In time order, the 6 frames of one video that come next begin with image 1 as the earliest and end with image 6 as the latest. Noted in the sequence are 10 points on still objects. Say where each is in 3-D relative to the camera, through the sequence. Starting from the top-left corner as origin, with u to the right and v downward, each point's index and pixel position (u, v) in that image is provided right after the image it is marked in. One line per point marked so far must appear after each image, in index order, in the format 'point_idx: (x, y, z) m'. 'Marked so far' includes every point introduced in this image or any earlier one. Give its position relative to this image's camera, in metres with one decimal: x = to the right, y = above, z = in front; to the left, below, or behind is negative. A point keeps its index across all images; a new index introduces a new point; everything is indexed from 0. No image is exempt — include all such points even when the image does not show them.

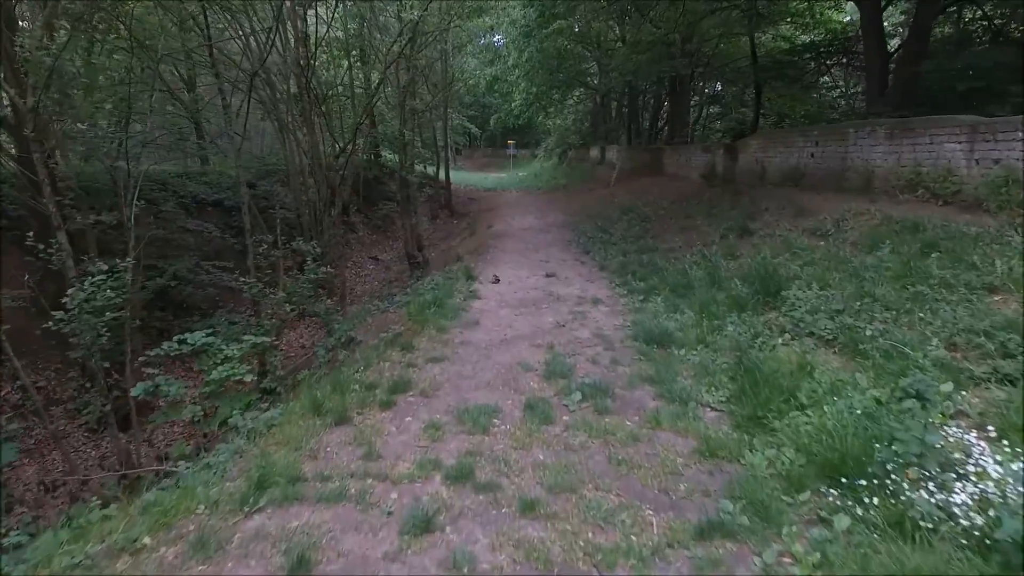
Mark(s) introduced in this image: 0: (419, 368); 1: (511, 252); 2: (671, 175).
0: (-0.7, -0.6, +4.6) m
1: (0.0, +0.7, +11.2) m
2: (+5.0, +3.5, +19.1) m
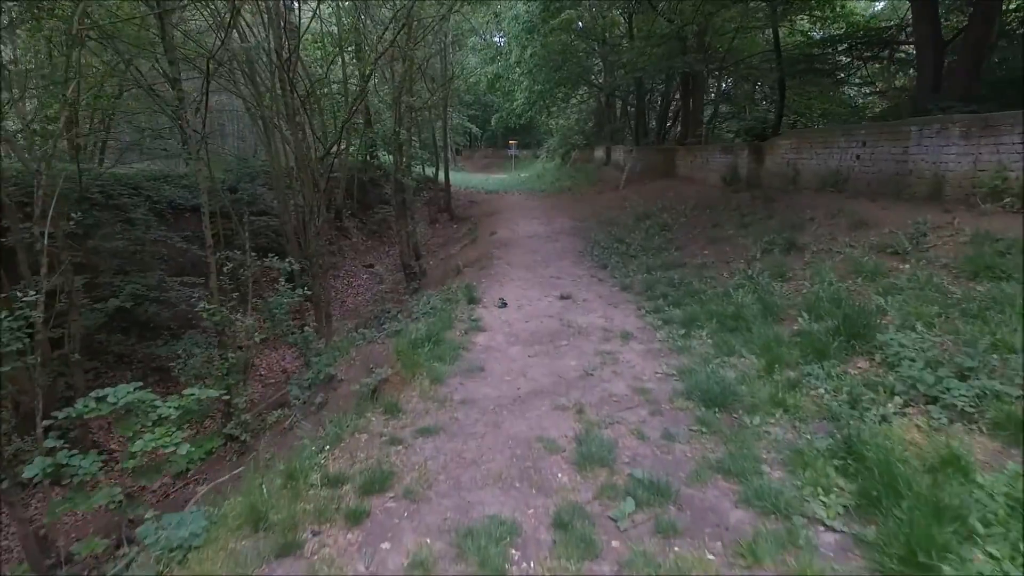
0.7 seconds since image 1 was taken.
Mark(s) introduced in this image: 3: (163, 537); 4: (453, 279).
0: (-0.6, -0.9, +3.5) m
1: (+0.1, +0.4, +10.0) m
2: (+5.1, +3.3, +17.9) m
3: (-1.6, -1.2, +2.9) m
4: (-1.0, +0.1, +10.5) m
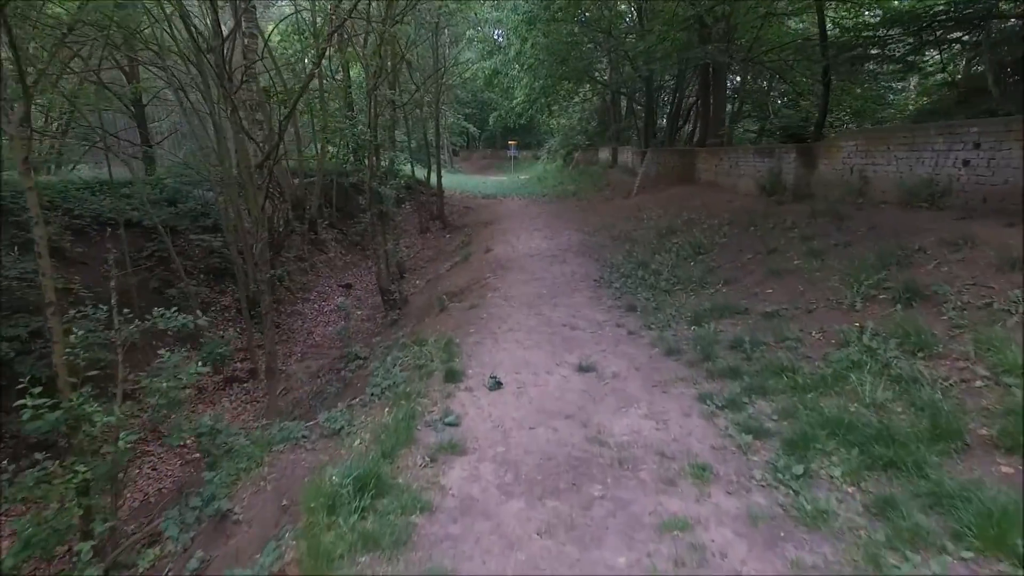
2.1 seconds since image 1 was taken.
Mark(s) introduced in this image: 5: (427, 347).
0: (-0.6, -1.4, +1.2) m
1: (+0.1, -0.2, +7.8) m
2: (+5.0, +2.7, +15.6) m
3: (-1.7, -1.7, +0.6) m
4: (-1.0, -0.4, +8.3) m
5: (-0.8, -0.6, +6.0) m
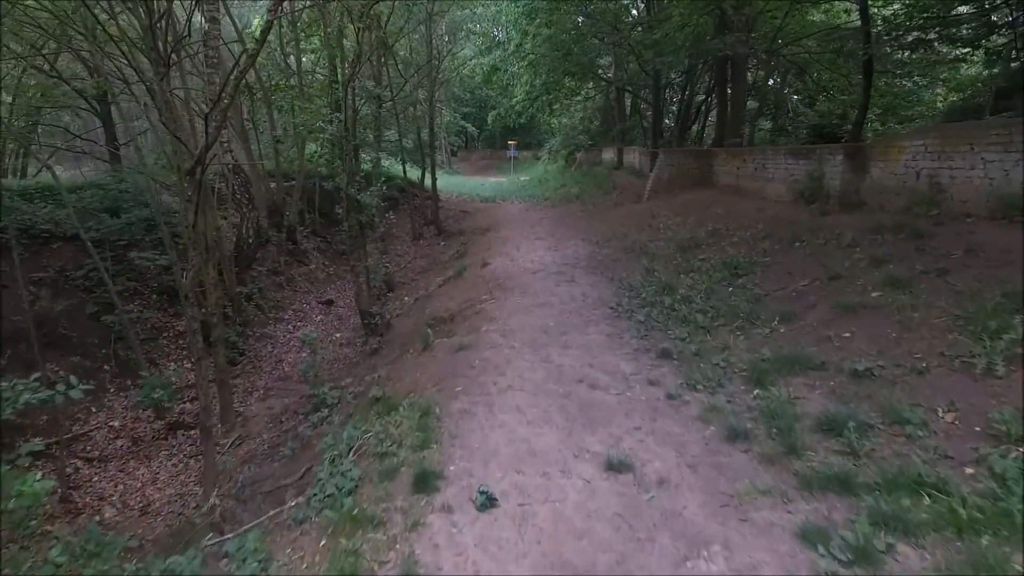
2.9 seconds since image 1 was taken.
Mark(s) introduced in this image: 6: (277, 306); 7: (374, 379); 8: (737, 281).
0: (-0.6, -1.8, -0.3) m
1: (+0.1, -0.5, +6.2) m
2: (+5.0, +2.3, +14.1) m
3: (-1.7, -2.1, -0.9) m
4: (-1.0, -0.8, +6.8) m
5: (-0.8, -0.9, +4.5) m
6: (-4.8, -0.3, +12.4) m
7: (-1.6, -1.0, +6.9) m
8: (+2.7, +0.1, +7.3) m
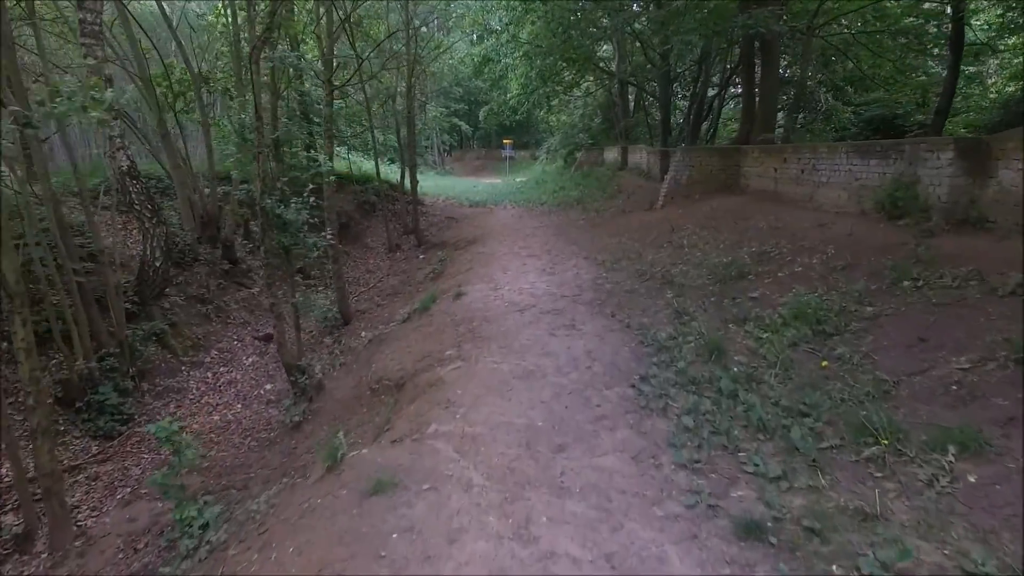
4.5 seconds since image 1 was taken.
0: (-0.9, -2.3, -2.9) m
1: (-0.2, -1.1, +3.6) m
2: (+4.8, +1.8, +11.5) m
3: (-1.9, -2.6, -3.5) m
4: (-1.3, -1.3, +4.1) m
5: (-1.1, -1.5, +1.8) m
6: (-5.0, -0.9, +9.8) m
7: (-1.8, -1.6, +4.3) m
8: (+2.5, -0.5, +4.7) m
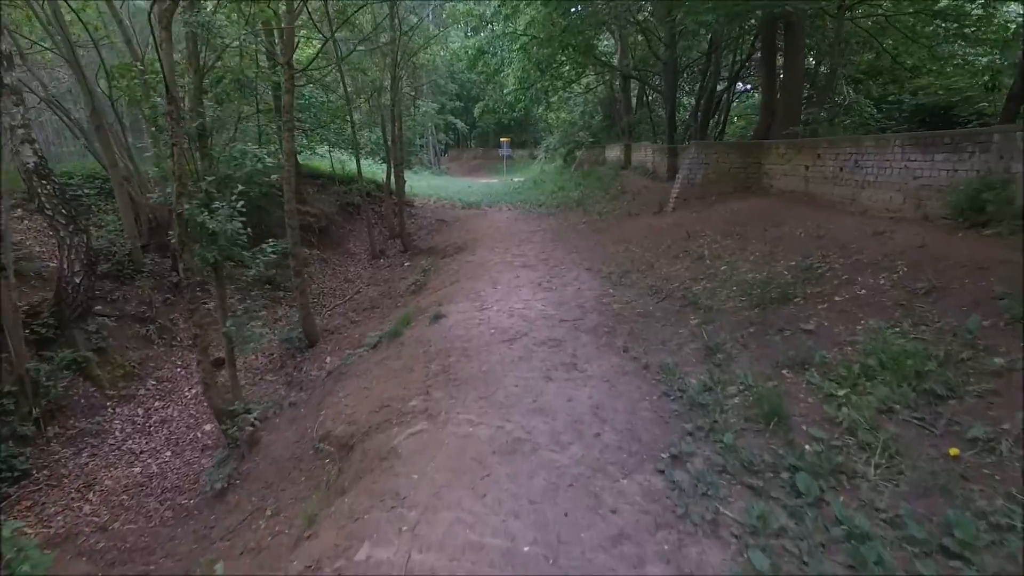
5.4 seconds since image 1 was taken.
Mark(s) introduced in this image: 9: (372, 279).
0: (-1.0, -2.6, -4.4) m
1: (-0.3, -1.3, +2.1) m
2: (+4.6, +1.6, +10.0) m
3: (-2.0, -2.8, -5.0) m
4: (-1.4, -1.5, +2.6) m
5: (-1.2, -1.7, +0.3) m
6: (-5.2, -1.1, +8.3) m
7: (-2.0, -1.8, +2.8) m
8: (+2.3, -0.7, +3.2) m
9: (-3.1, +0.2, +13.5) m
